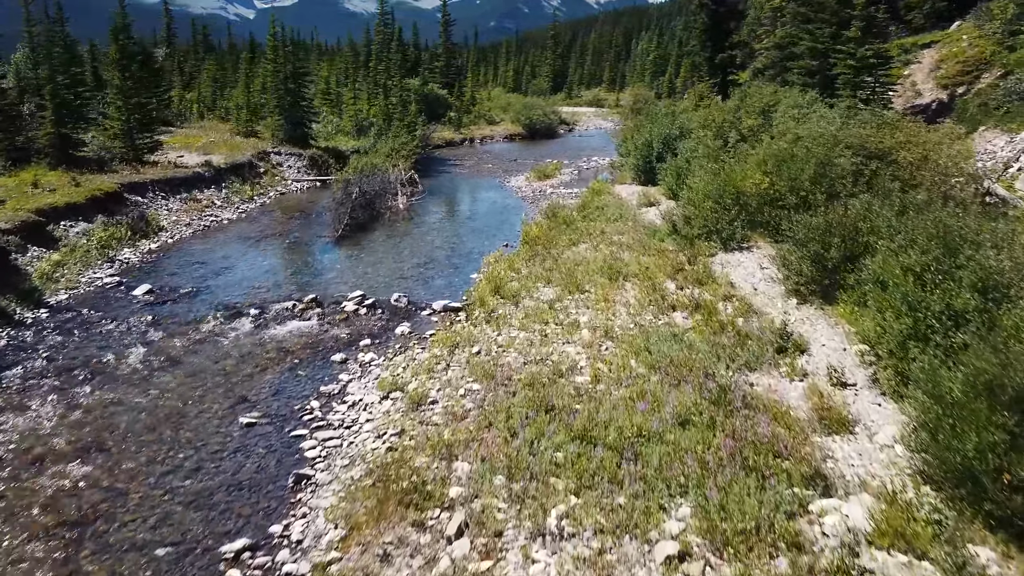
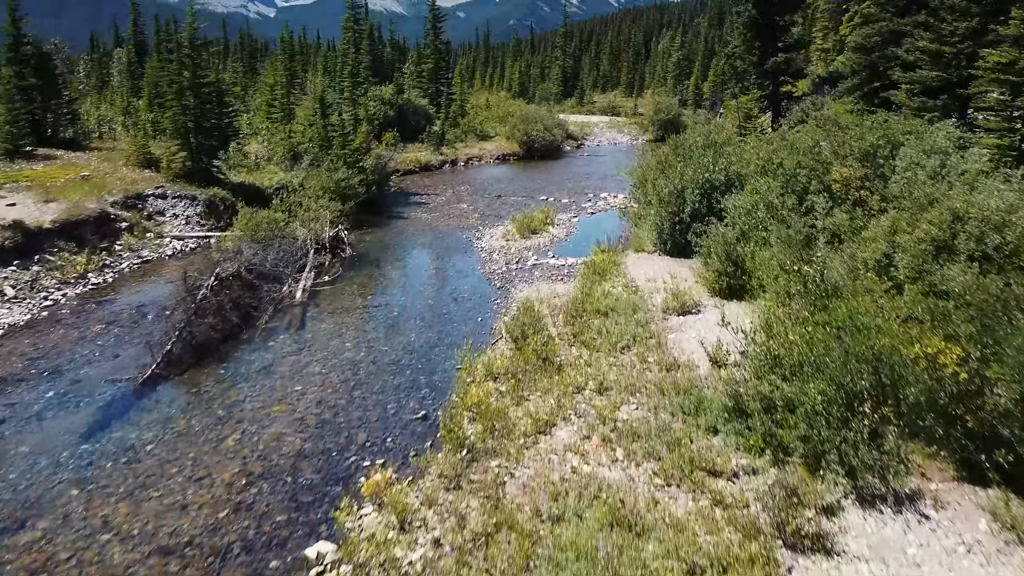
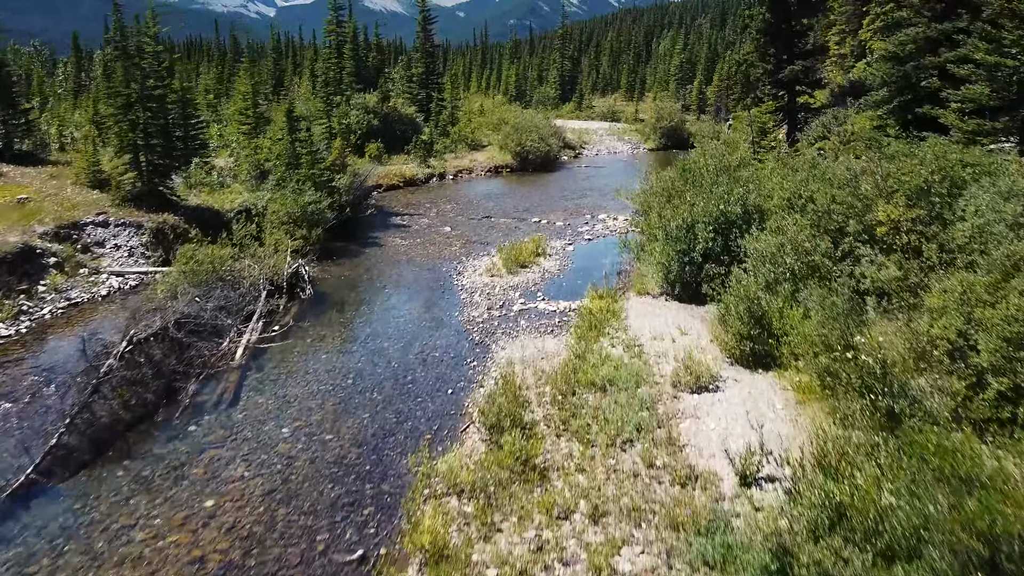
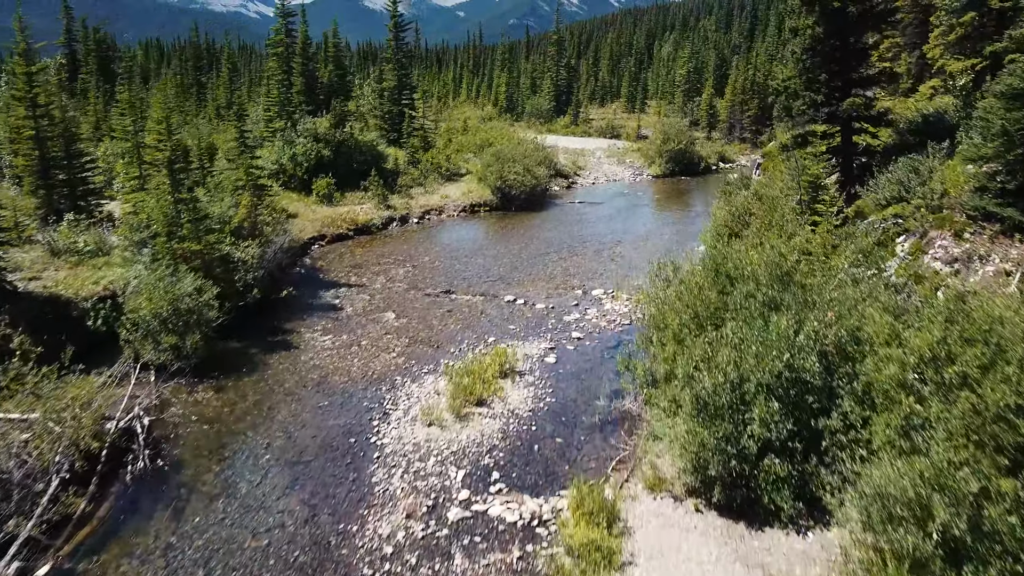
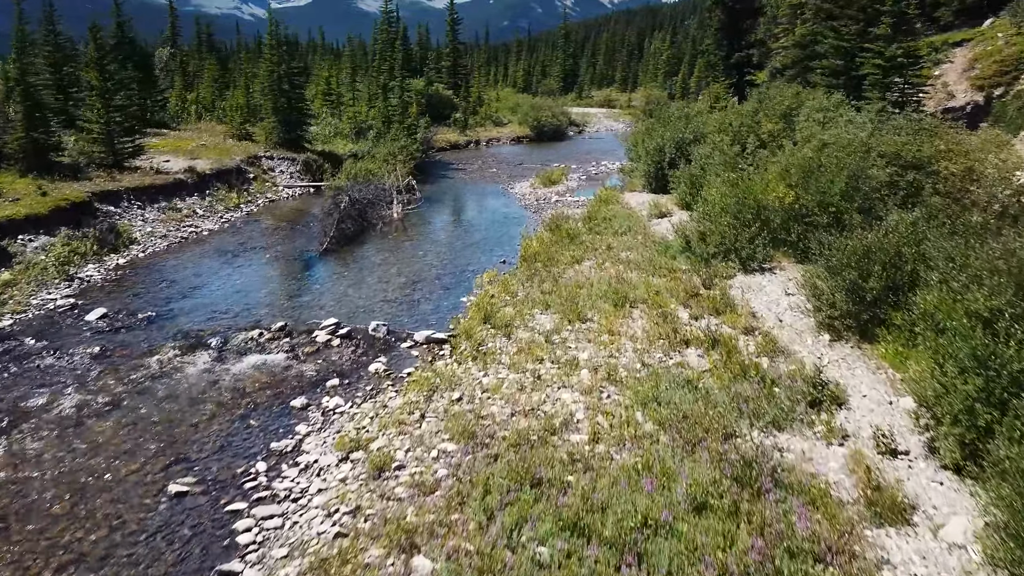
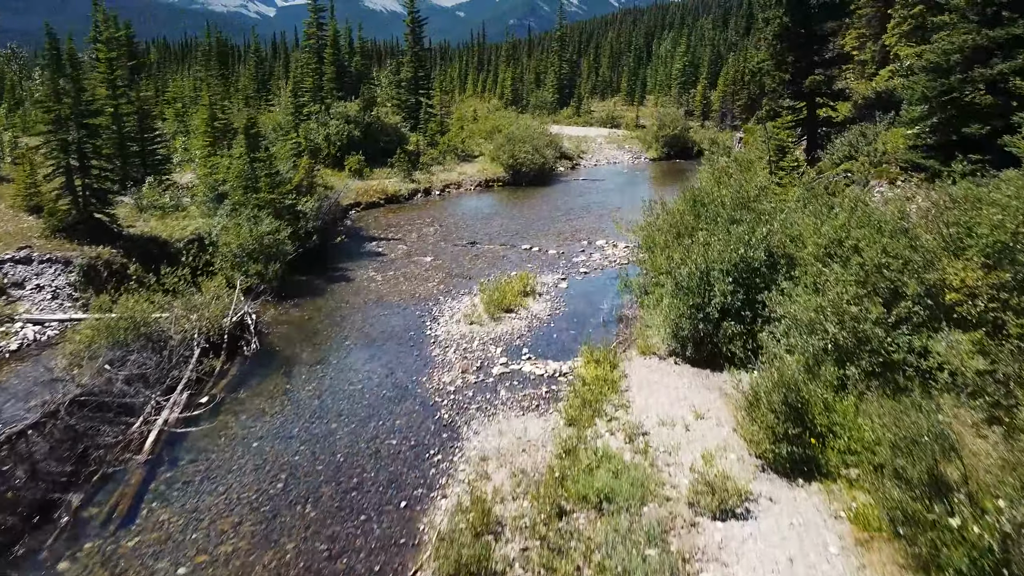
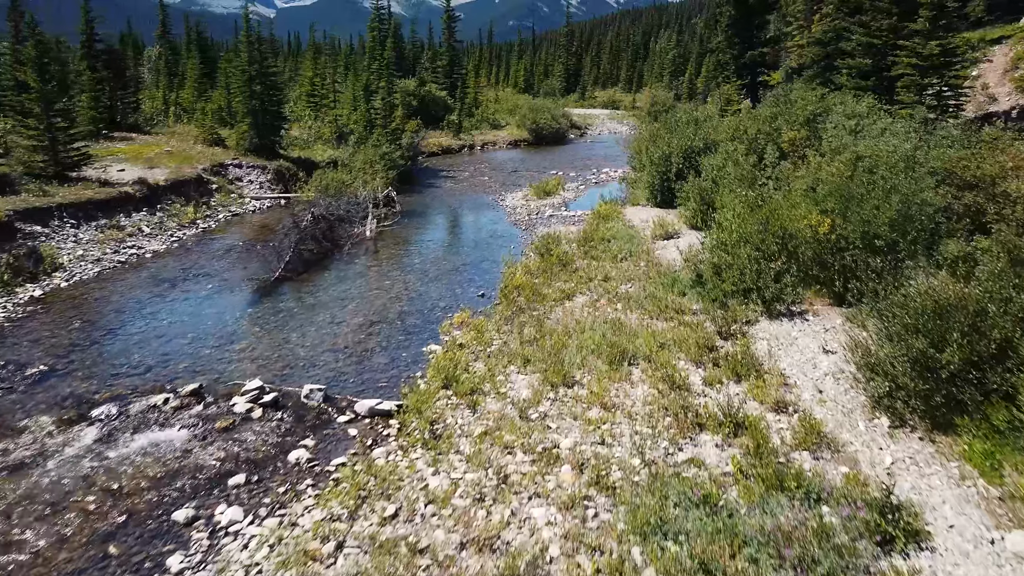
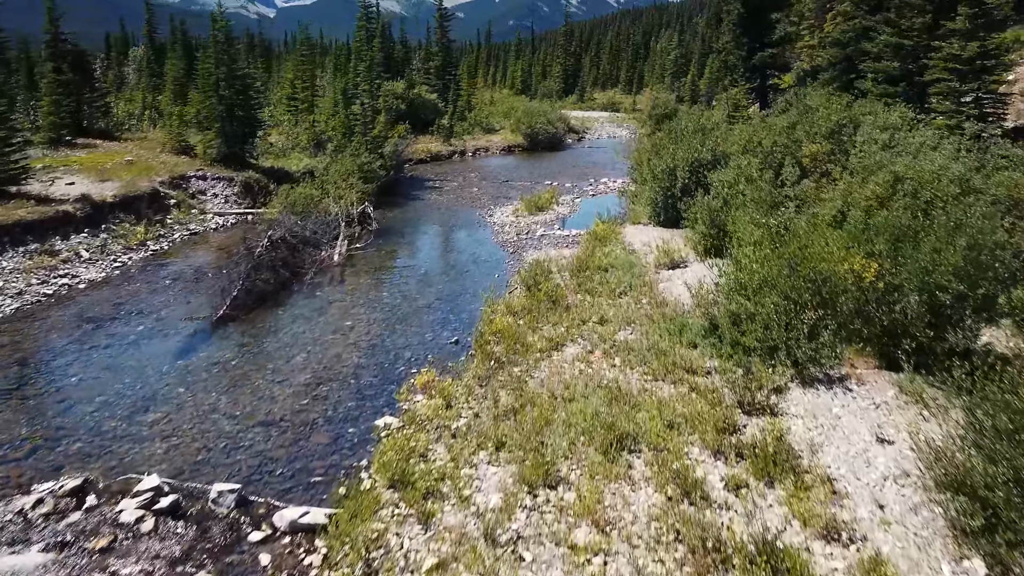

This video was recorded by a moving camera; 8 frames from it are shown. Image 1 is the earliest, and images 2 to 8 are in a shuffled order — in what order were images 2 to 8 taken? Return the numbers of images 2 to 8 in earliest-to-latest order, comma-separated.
5, 7, 8, 2, 3, 6, 4
